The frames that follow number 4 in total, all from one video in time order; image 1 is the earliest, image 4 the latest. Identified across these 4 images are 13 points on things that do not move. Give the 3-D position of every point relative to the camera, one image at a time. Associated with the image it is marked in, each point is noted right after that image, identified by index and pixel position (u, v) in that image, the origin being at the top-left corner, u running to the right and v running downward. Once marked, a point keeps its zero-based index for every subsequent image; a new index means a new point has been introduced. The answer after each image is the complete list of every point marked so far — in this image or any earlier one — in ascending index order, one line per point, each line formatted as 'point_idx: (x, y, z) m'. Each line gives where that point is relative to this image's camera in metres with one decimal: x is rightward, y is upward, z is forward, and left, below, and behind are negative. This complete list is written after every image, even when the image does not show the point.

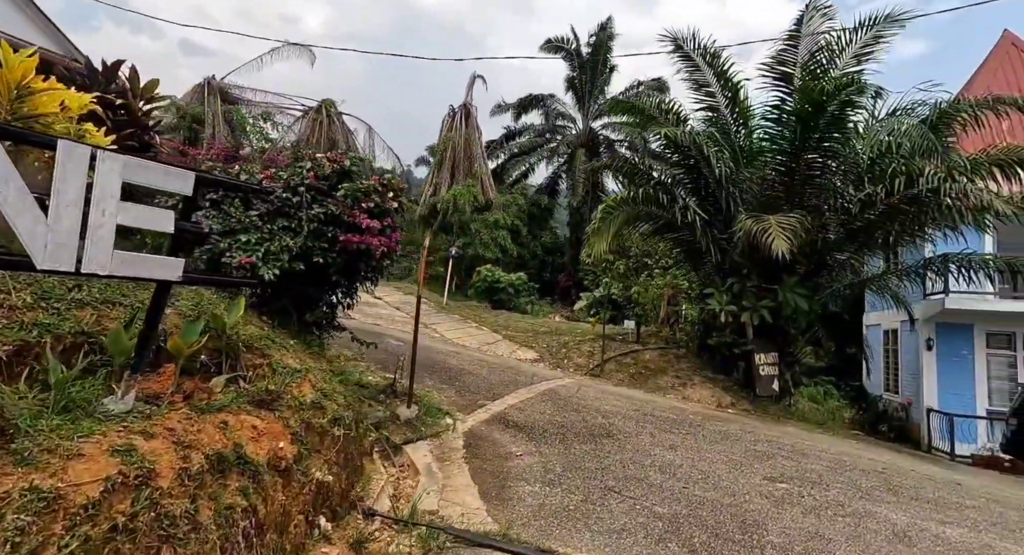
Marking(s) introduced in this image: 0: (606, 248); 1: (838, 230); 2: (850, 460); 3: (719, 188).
0: (+1.1, +0.4, +6.6) m
1: (+4.1, +0.6, +6.7) m
2: (+2.8, -1.5, +4.4) m
3: (+2.7, +1.2, +6.9) m
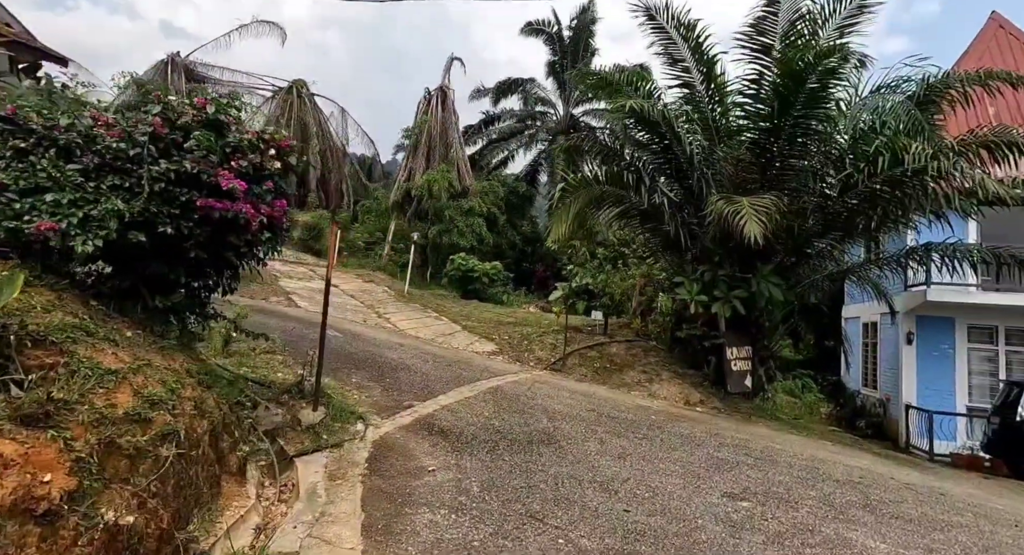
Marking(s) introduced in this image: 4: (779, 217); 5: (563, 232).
0: (+0.6, +0.5, +6.1) m
1: (+3.6, +0.7, +6.2) m
2: (+2.3, -1.4, +4.0) m
3: (+2.2, +1.3, +6.4) m
4: (+2.8, +0.6, +5.6) m
5: (+0.6, +0.5, +6.2) m
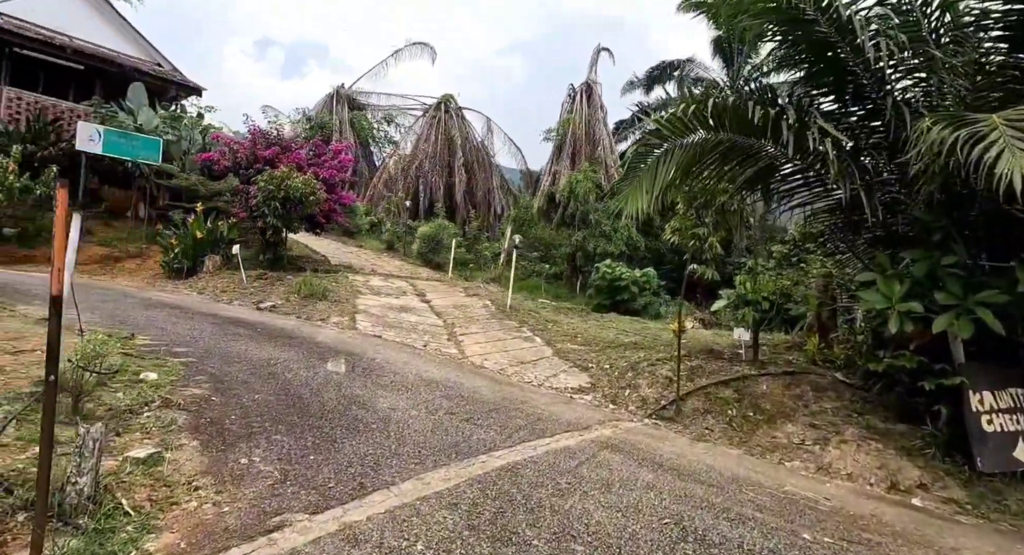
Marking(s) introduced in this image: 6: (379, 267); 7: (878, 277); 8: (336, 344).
0: (+1.1, +0.5, +4.0) m
1: (+3.9, +0.8, +3.2) m
2: (+2.1, -1.4, +1.4) m
3: (+2.6, +1.3, +3.7) m
4: (+3.0, +0.7, +2.8) m
5: (+1.1, +0.5, +4.1) m
6: (-3.1, +0.3, +12.3) m
7: (+2.6, 0.0, +3.8) m
8: (-1.8, -0.6, +5.3) m
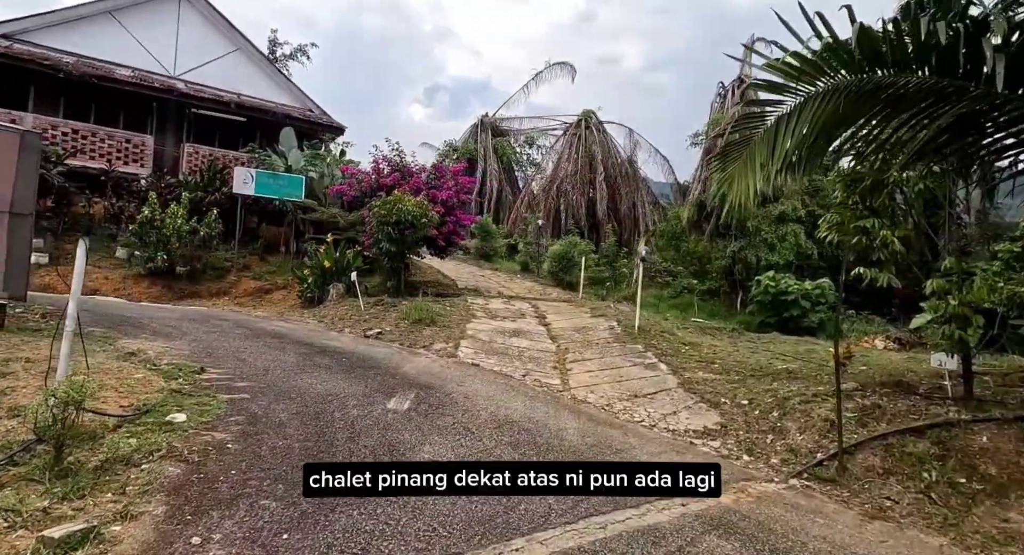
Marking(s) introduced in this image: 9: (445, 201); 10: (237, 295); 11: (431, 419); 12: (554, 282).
0: (+1.4, +0.4, +2.9) m
1: (+3.9, +0.9, +1.3) m
2: (+1.8, -1.3, 0.0) m
3: (+2.8, +1.3, +2.2) m
4: (+2.9, +0.8, +1.2) m
5: (+1.5, +0.4, +2.9) m
6: (-0.2, -0.2, +12.0) m
7: (+2.9, 0.0, +2.2) m
8: (-0.9, -0.9, +4.8) m
9: (-1.2, +1.3, +9.4) m
10: (-4.8, -0.3, +9.3) m
11: (-0.6, -0.9, +3.6) m
12: (+1.1, -0.1, +13.9) m
